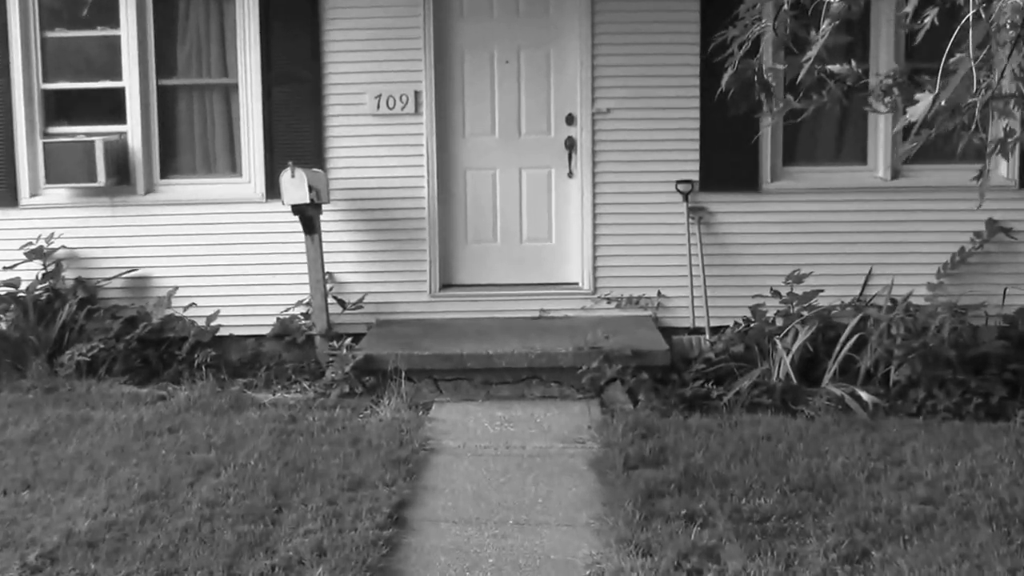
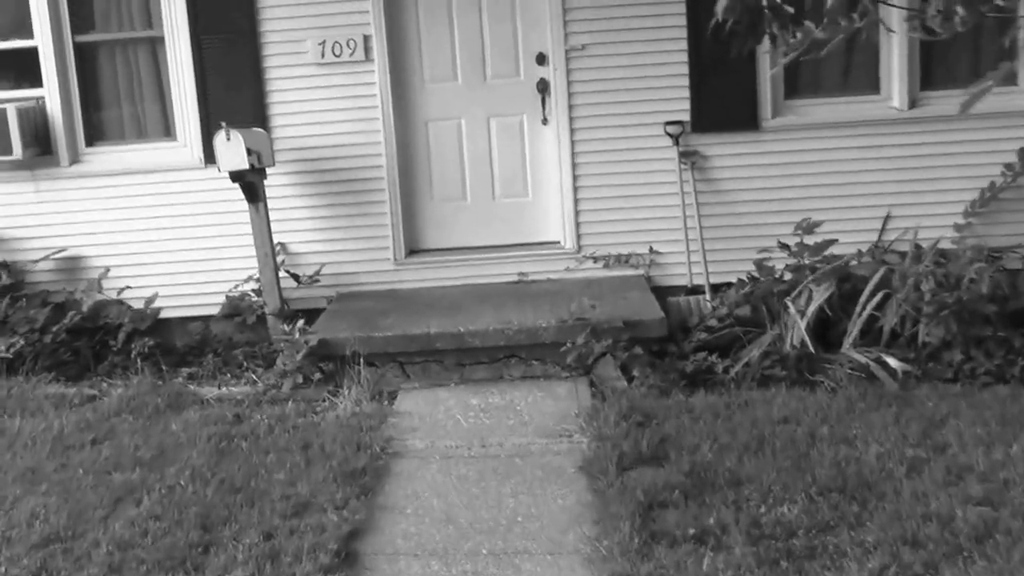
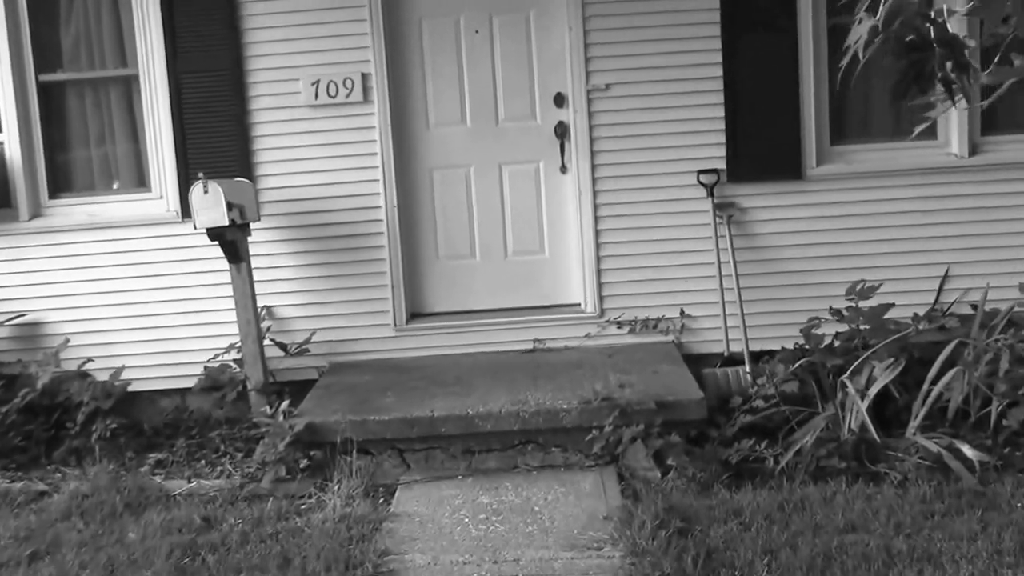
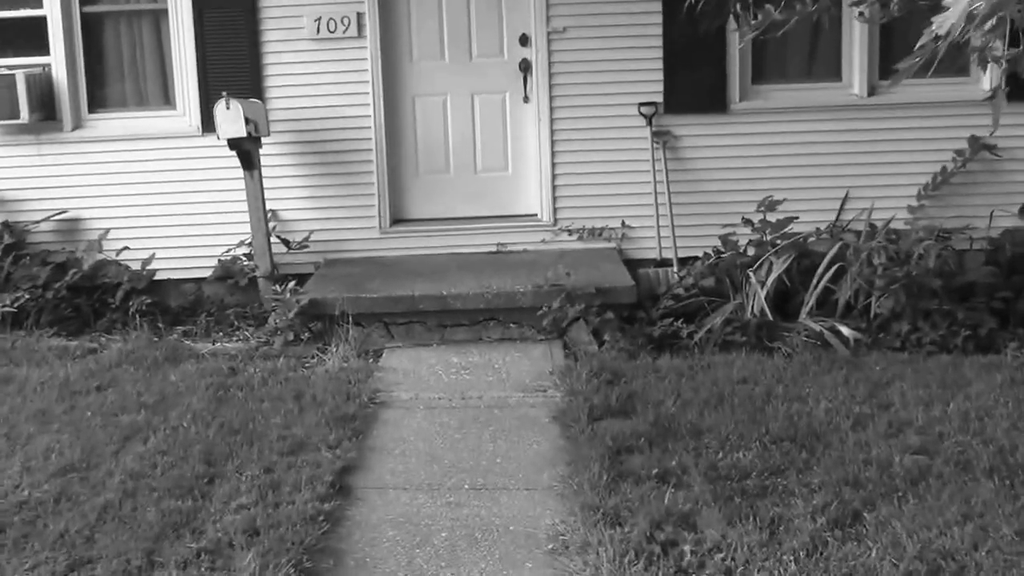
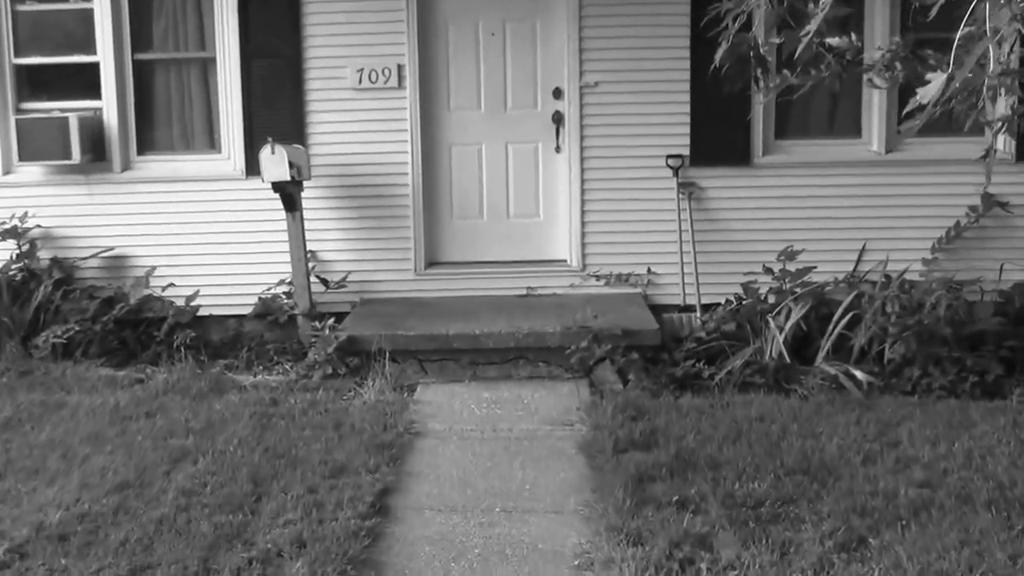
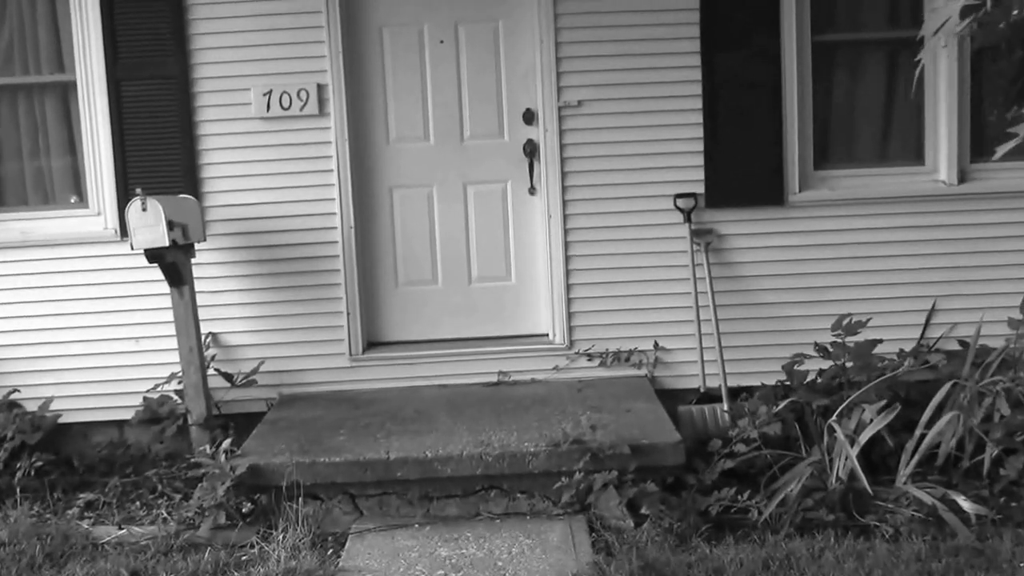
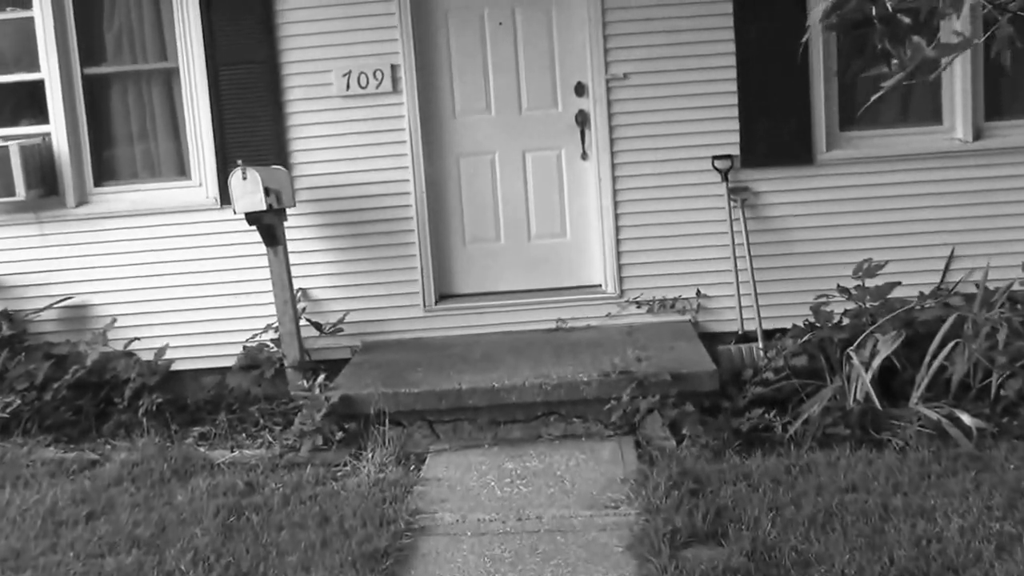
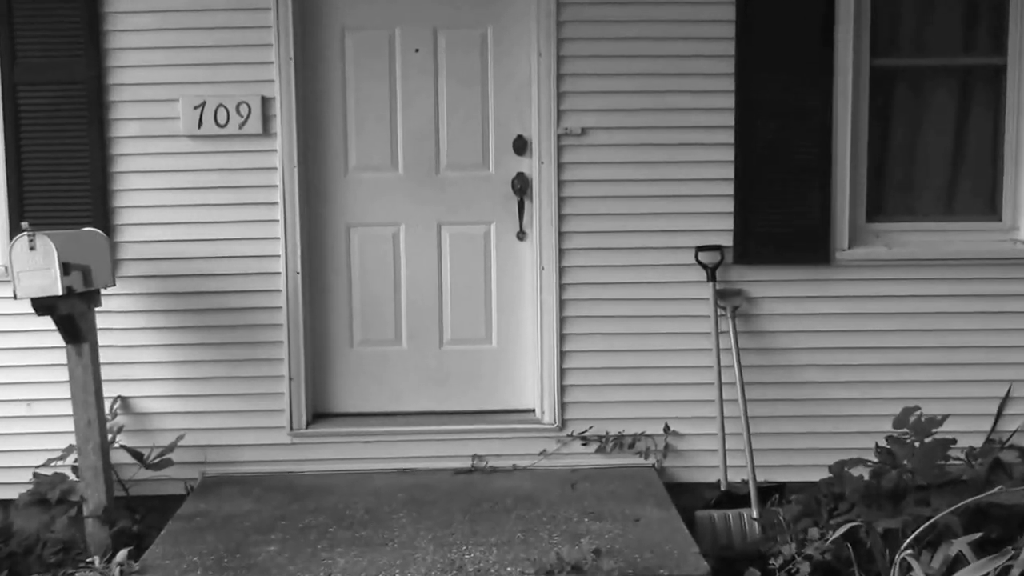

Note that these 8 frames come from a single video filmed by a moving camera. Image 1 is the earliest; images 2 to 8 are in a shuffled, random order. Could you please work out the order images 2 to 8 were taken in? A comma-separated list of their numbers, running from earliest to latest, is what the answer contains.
5, 4, 2, 7, 3, 6, 8
